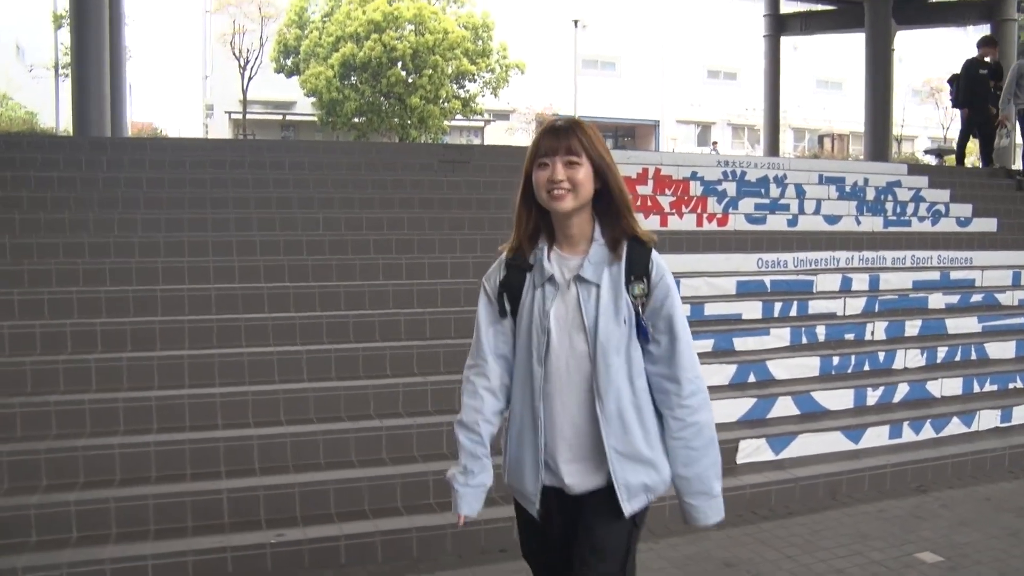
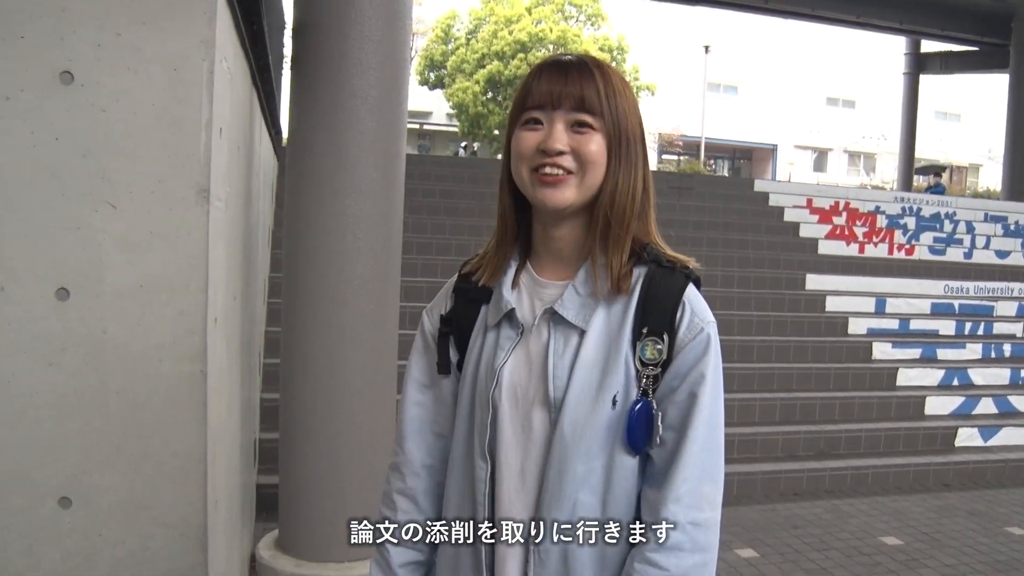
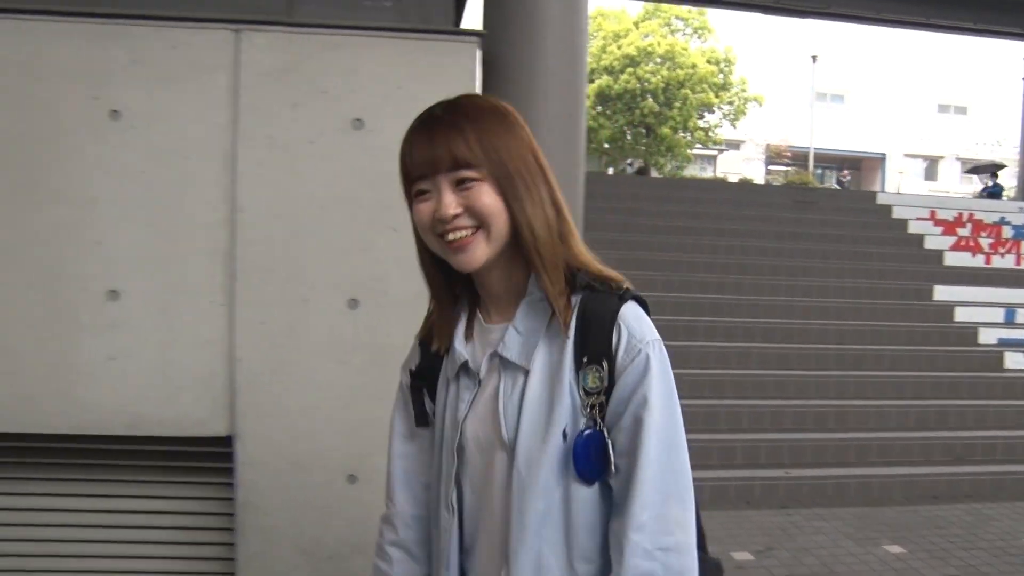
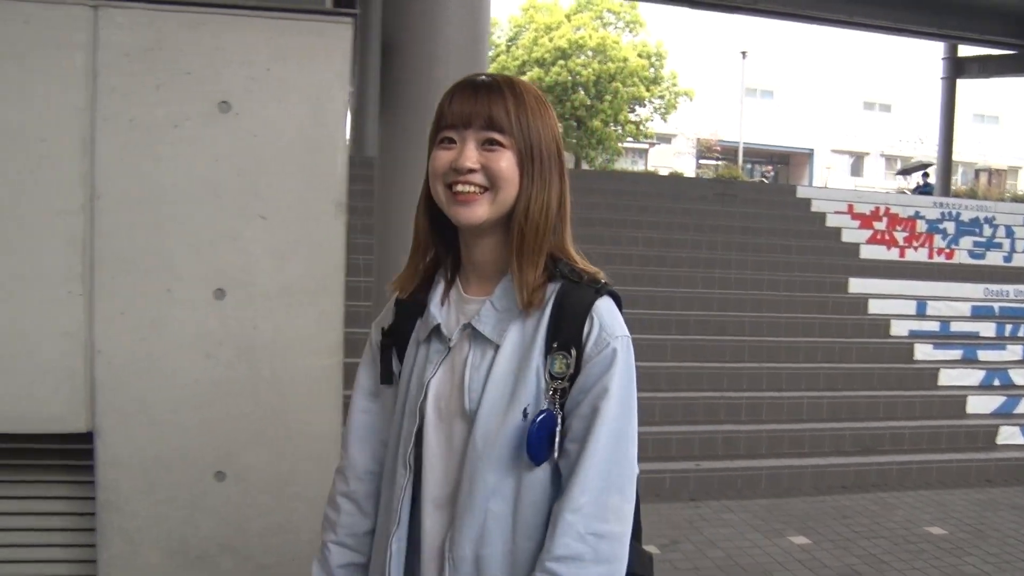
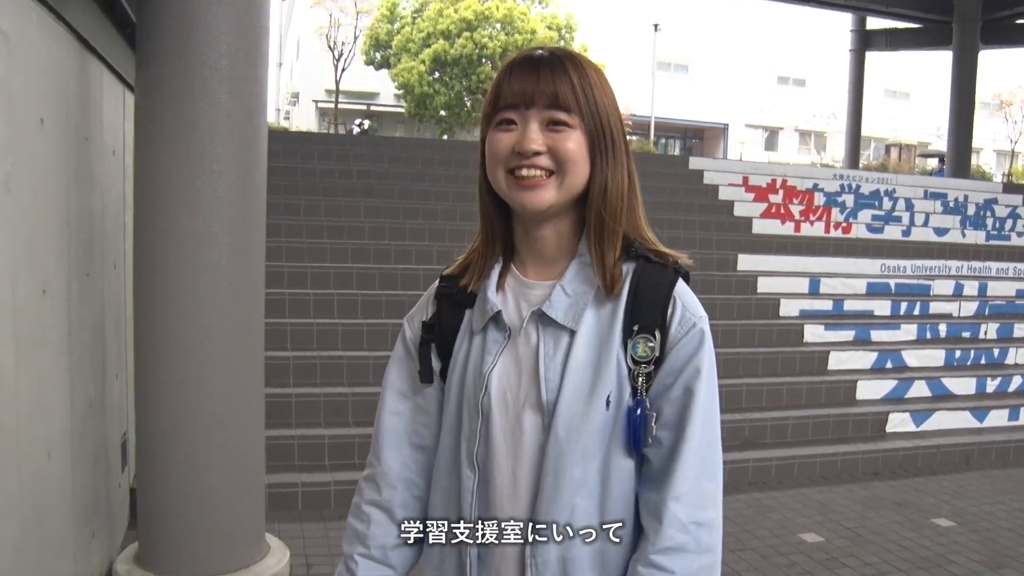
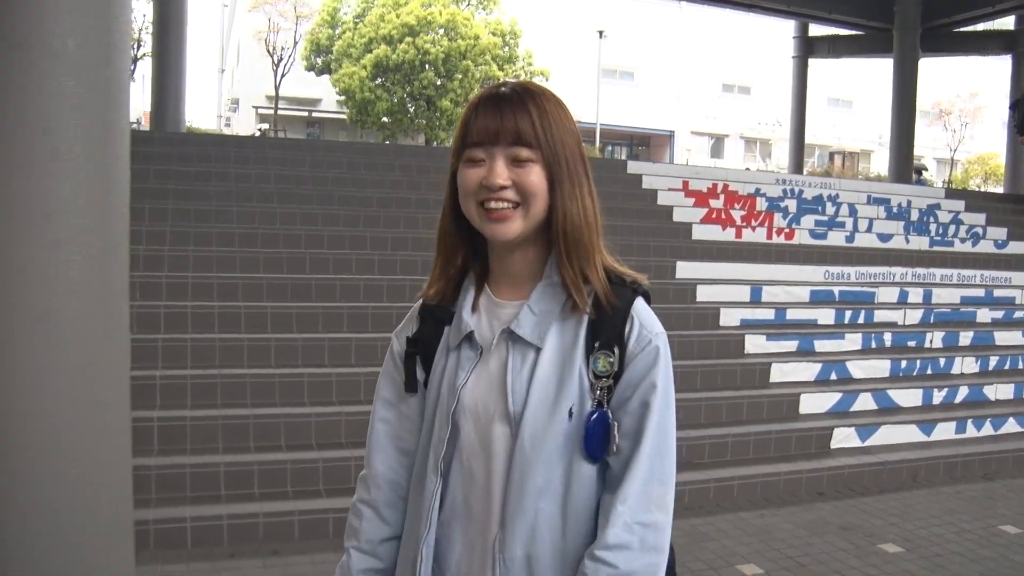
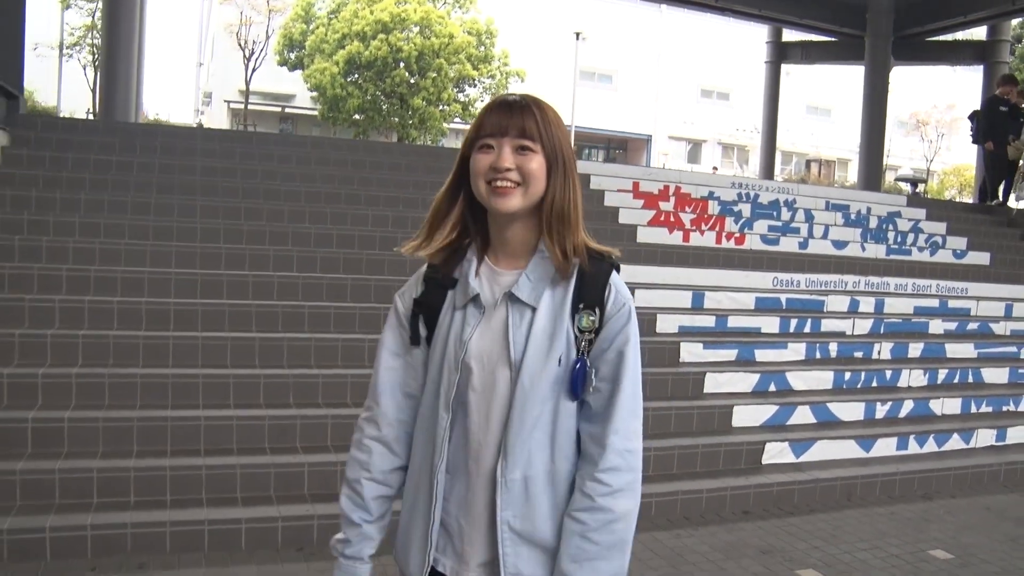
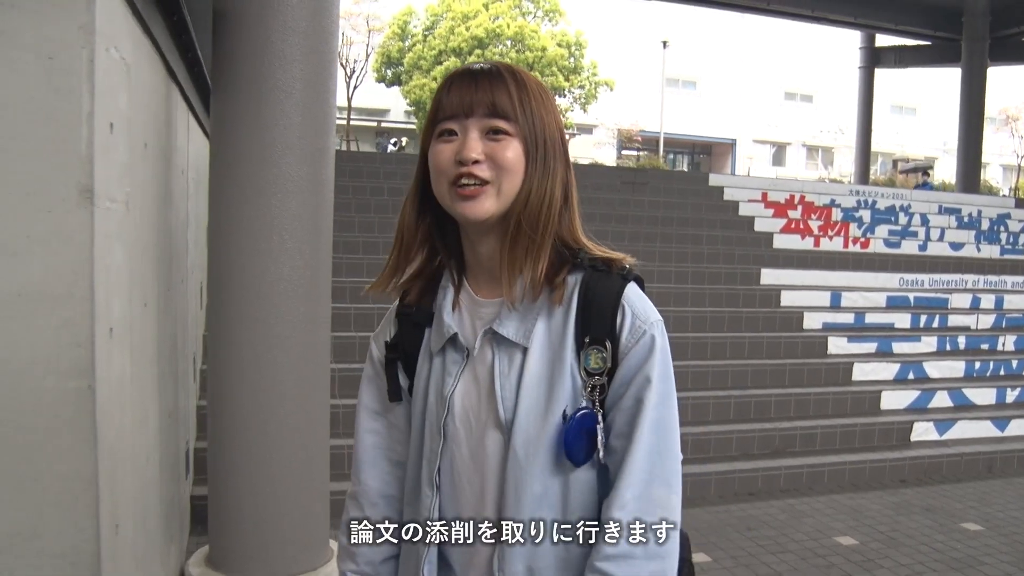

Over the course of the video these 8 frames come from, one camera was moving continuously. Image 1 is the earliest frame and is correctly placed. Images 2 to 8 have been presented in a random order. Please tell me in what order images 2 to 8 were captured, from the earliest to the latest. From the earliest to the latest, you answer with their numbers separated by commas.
7, 6, 5, 8, 2, 4, 3
